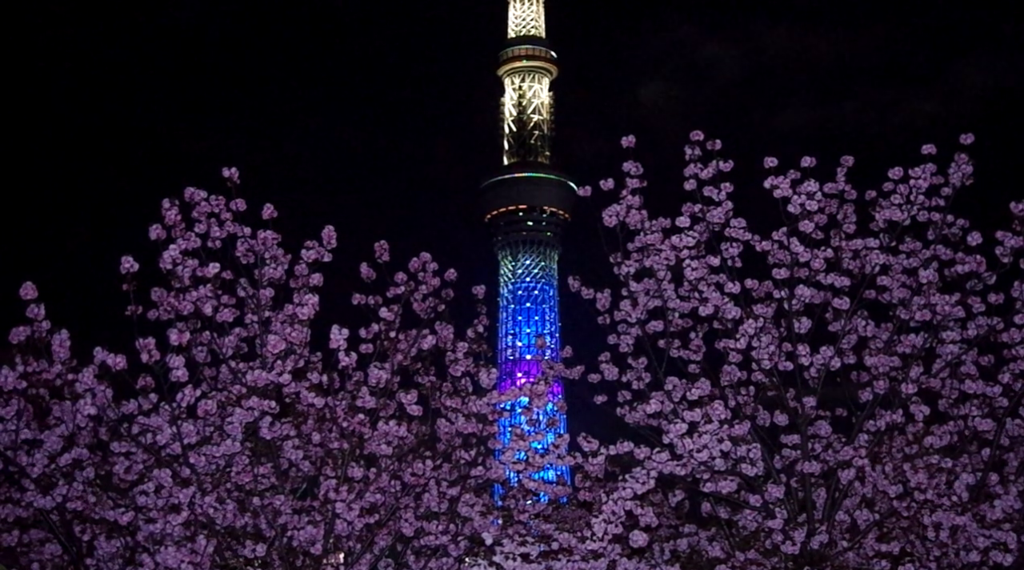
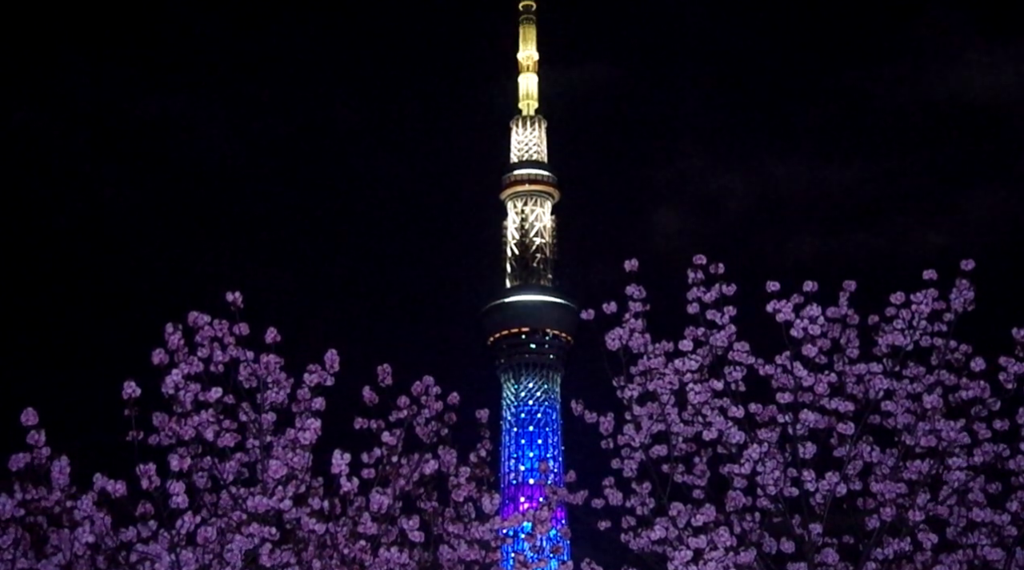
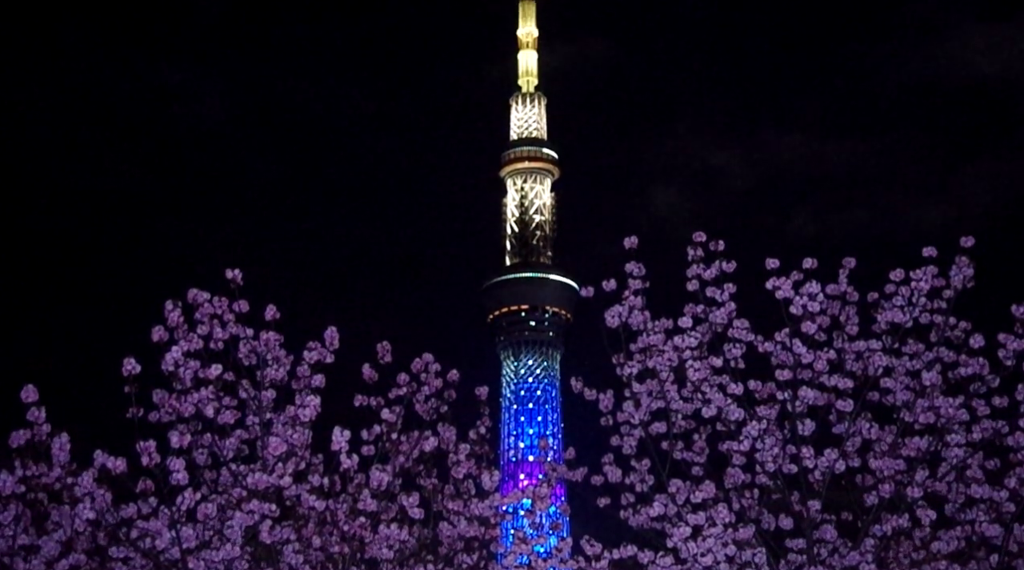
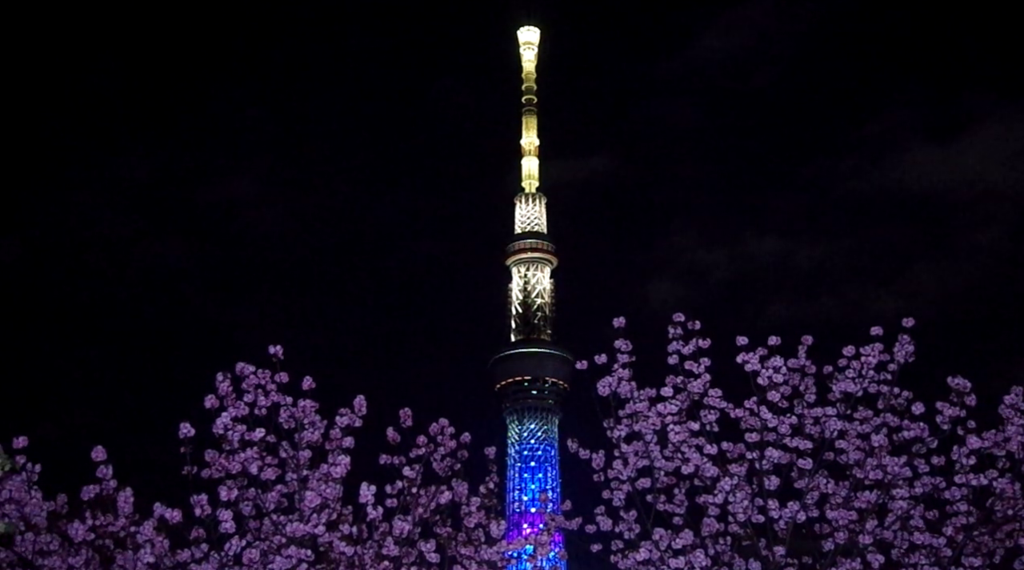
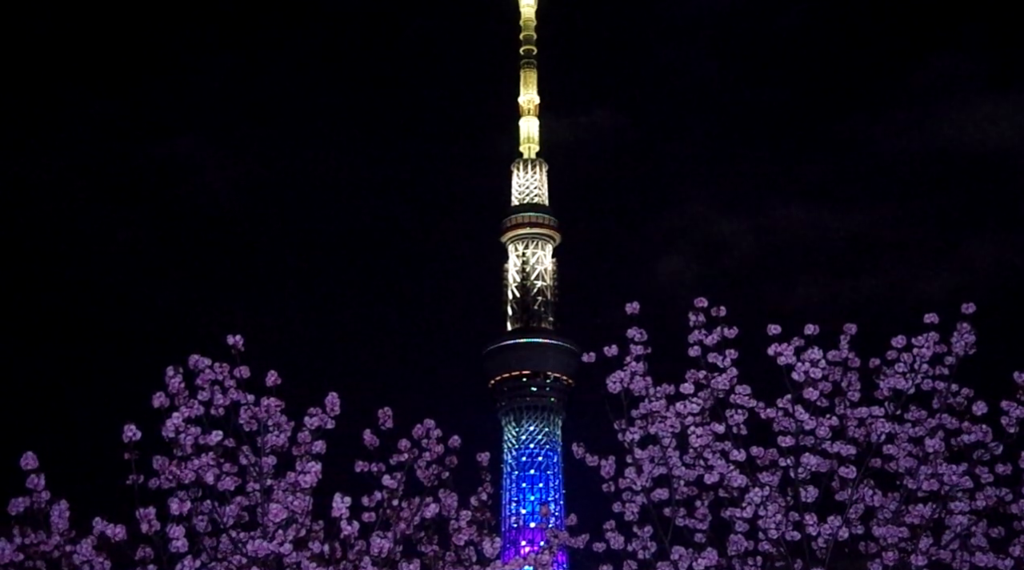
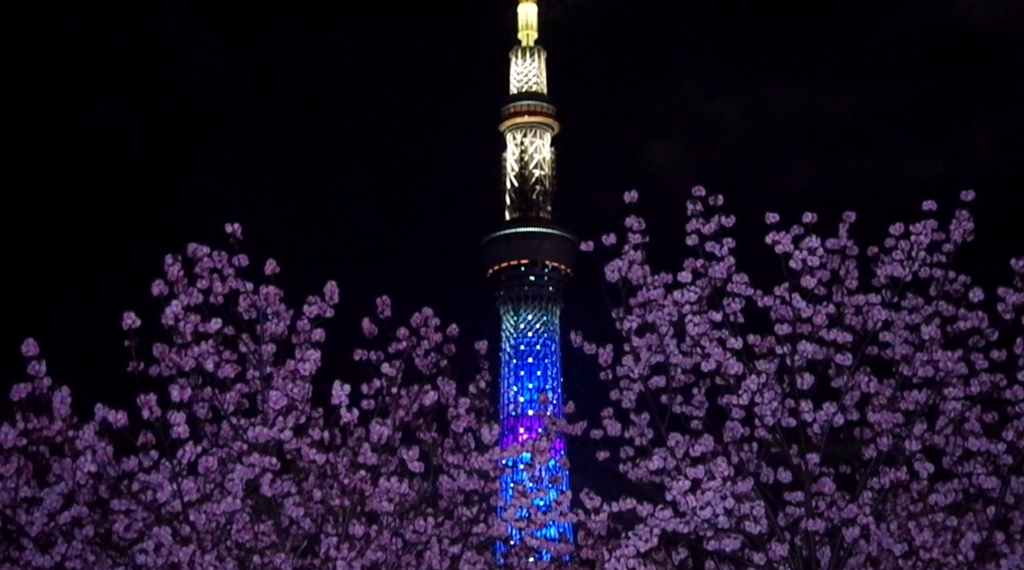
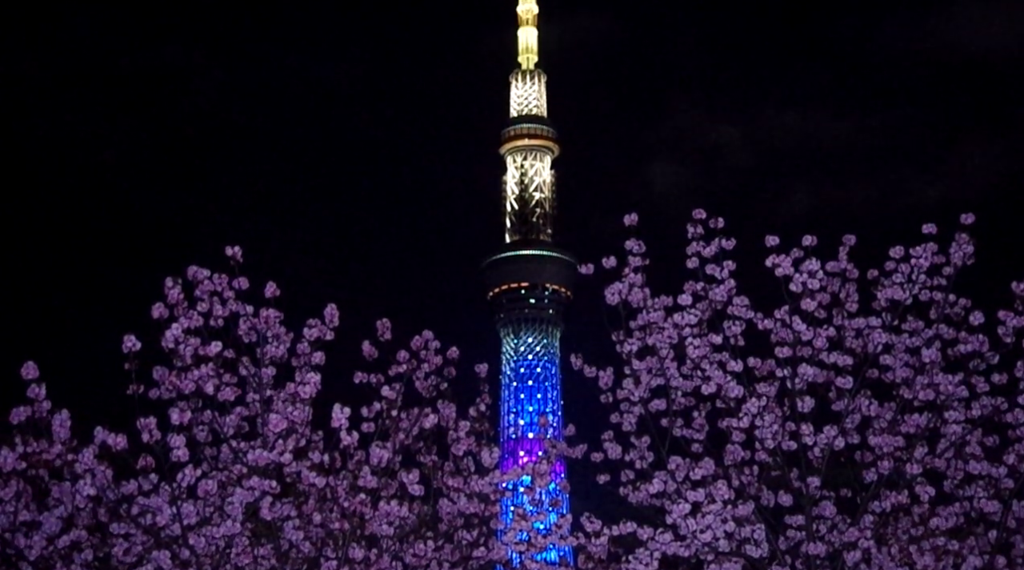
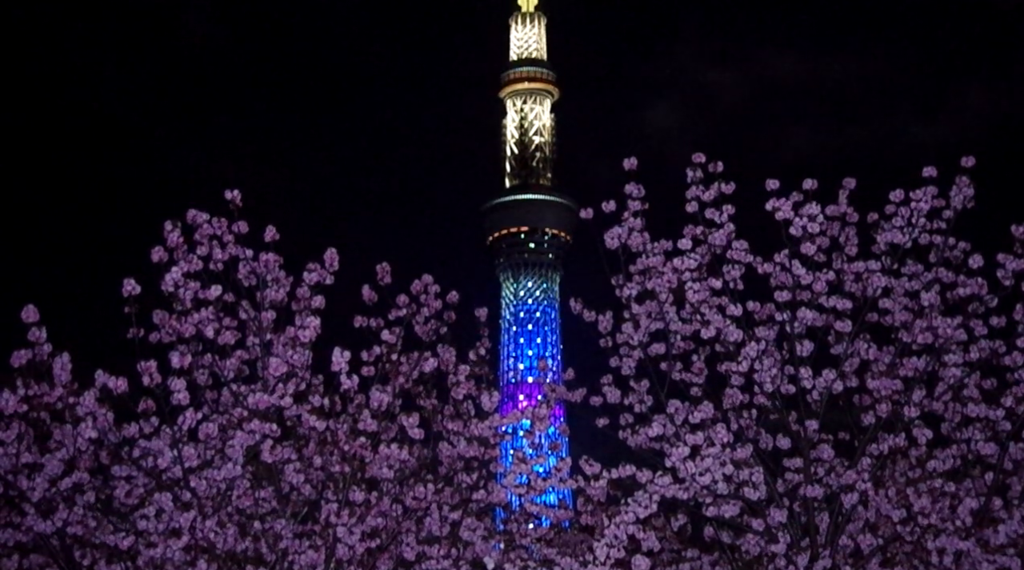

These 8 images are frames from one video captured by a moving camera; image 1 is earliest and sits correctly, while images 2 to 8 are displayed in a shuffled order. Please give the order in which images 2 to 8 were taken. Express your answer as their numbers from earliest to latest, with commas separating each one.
8, 6, 7, 3, 2, 5, 4
